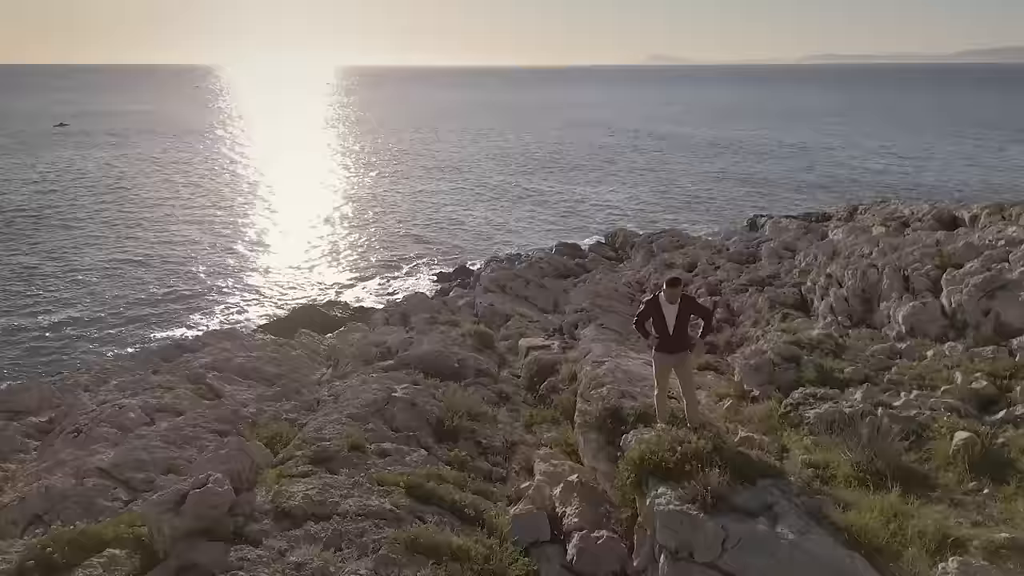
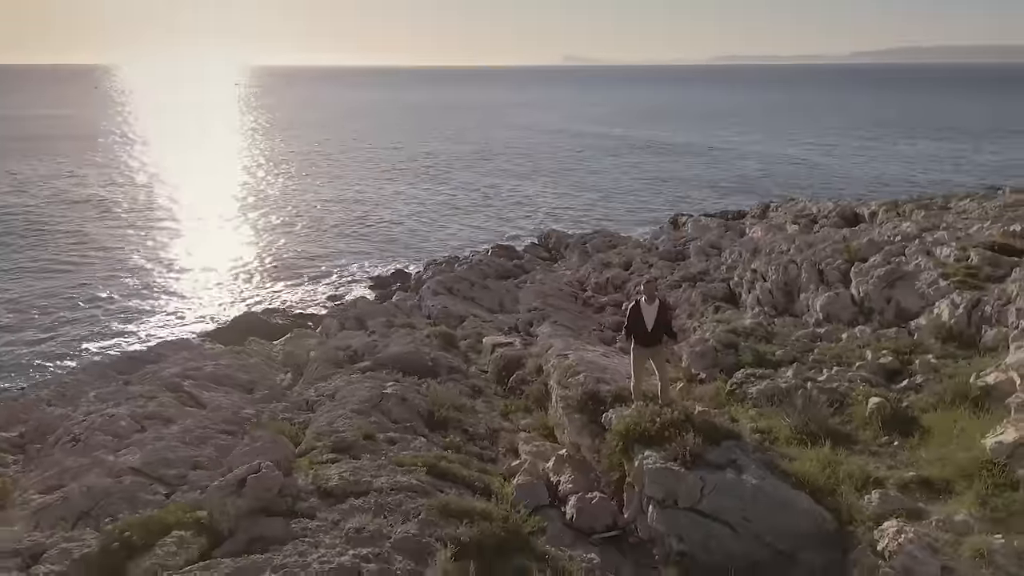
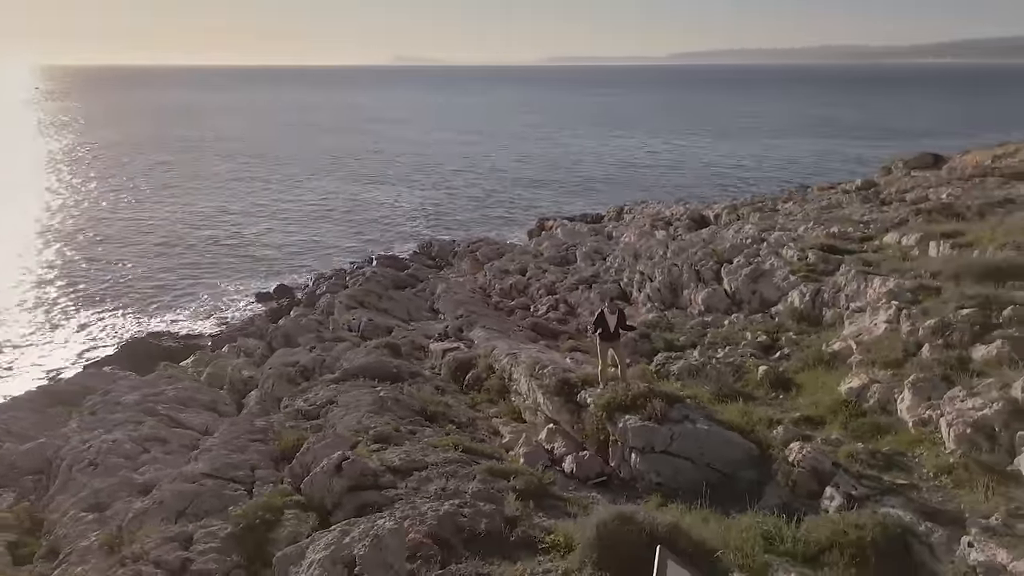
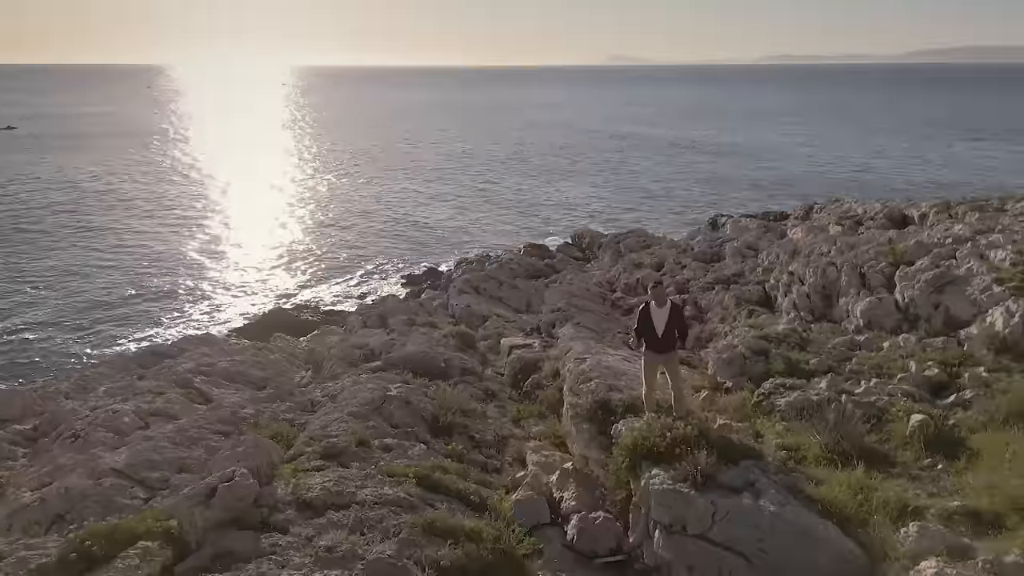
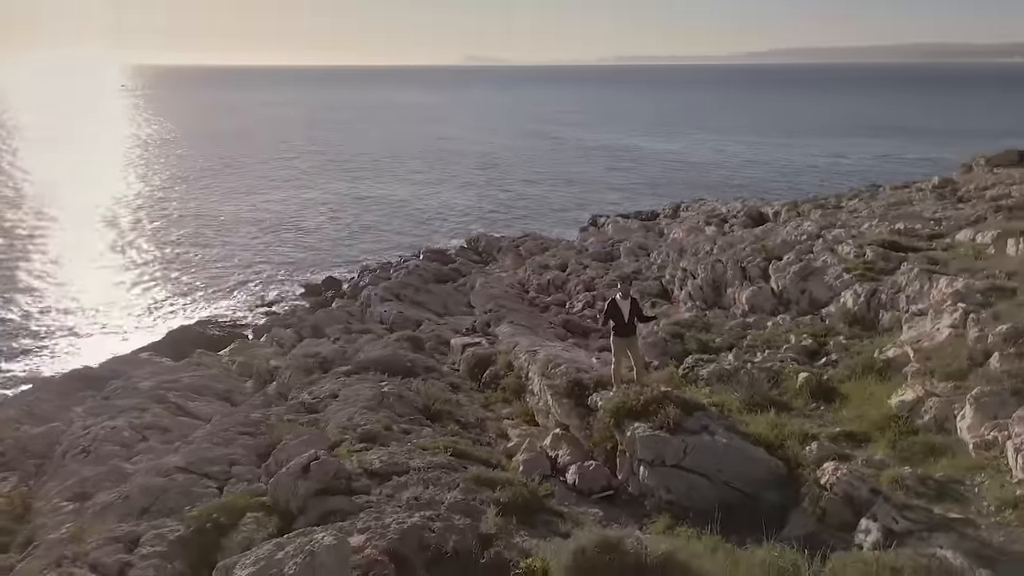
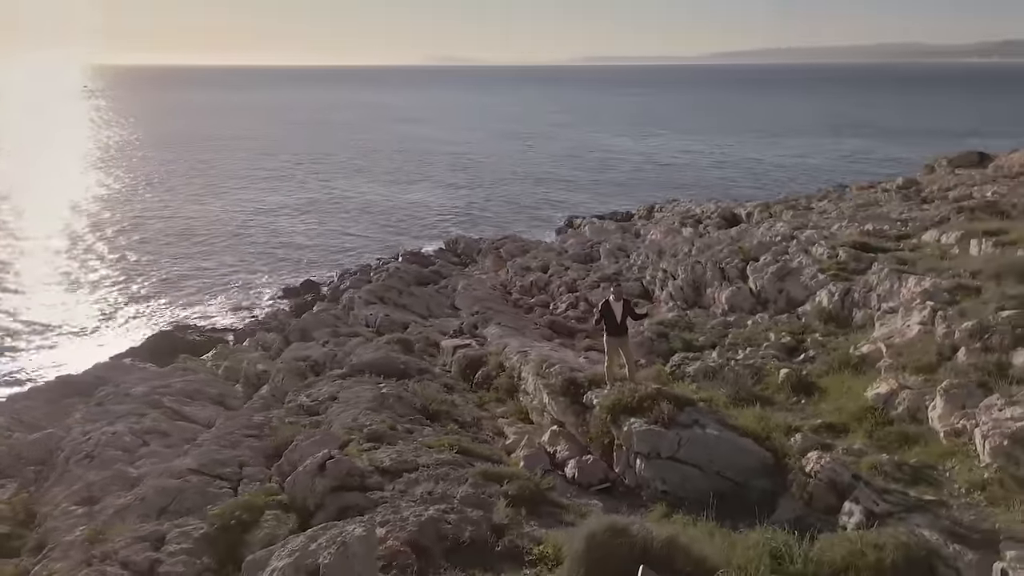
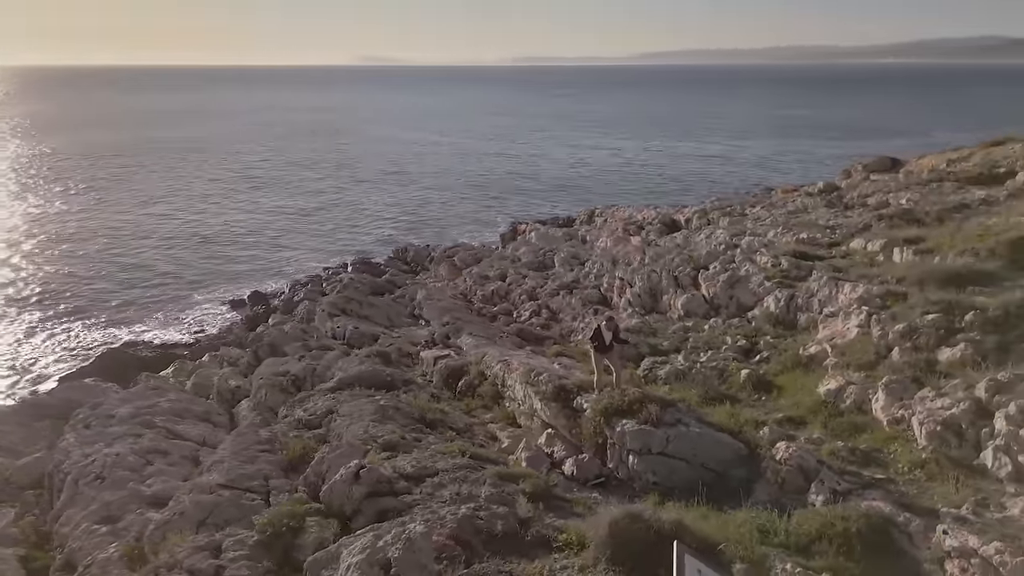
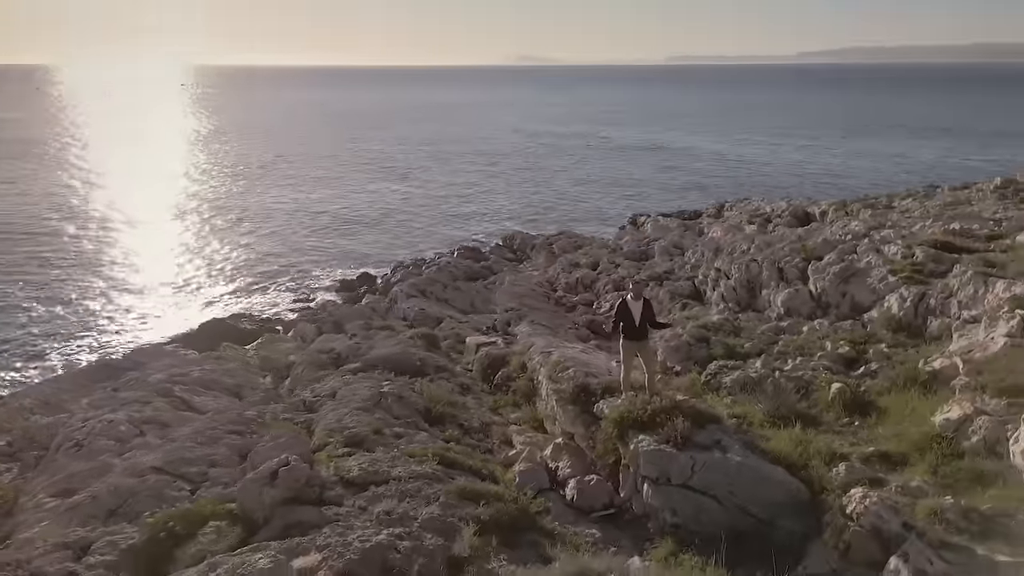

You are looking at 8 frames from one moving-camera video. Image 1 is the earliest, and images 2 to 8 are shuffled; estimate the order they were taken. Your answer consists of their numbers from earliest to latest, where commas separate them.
4, 2, 8, 5, 6, 3, 7
